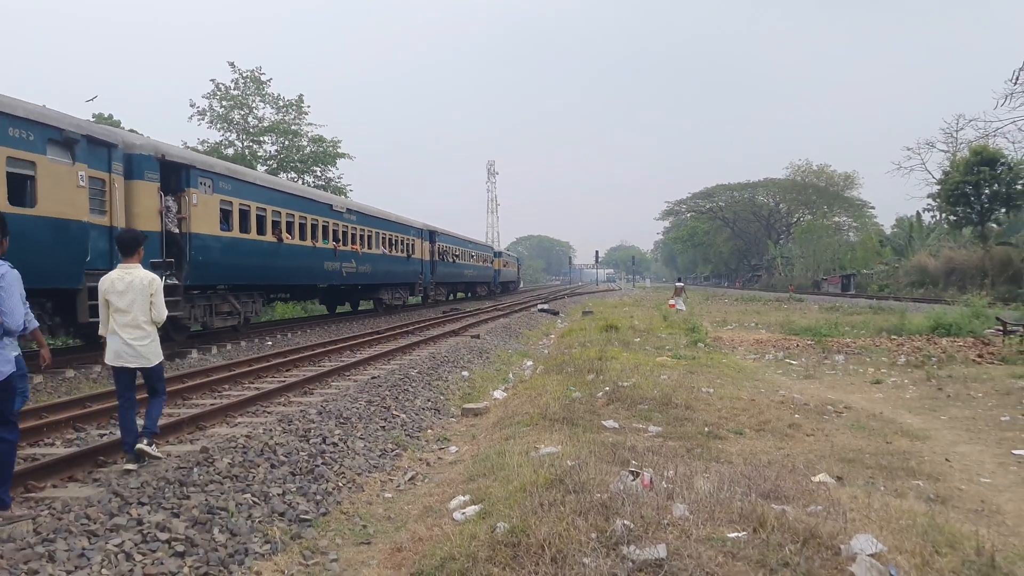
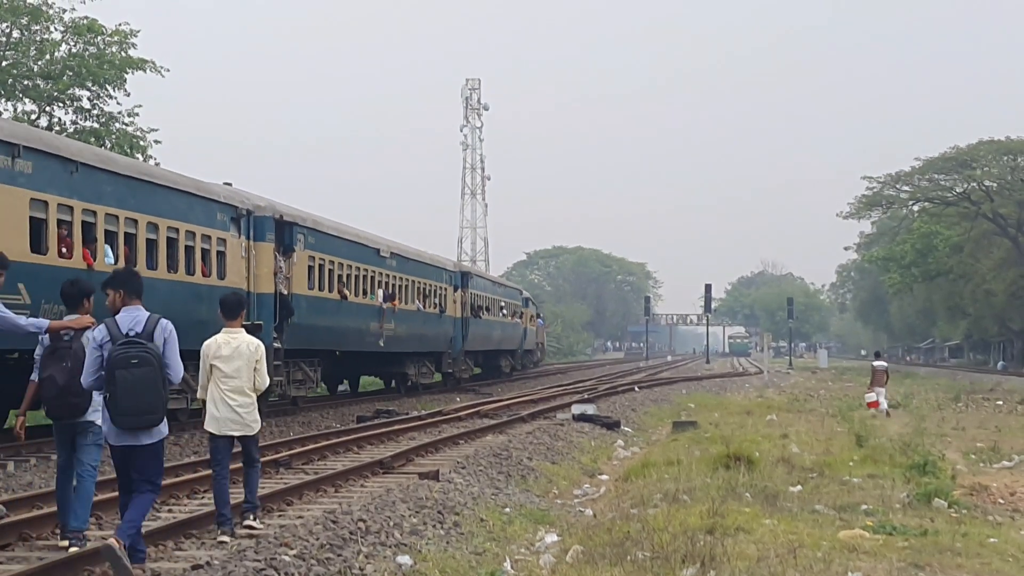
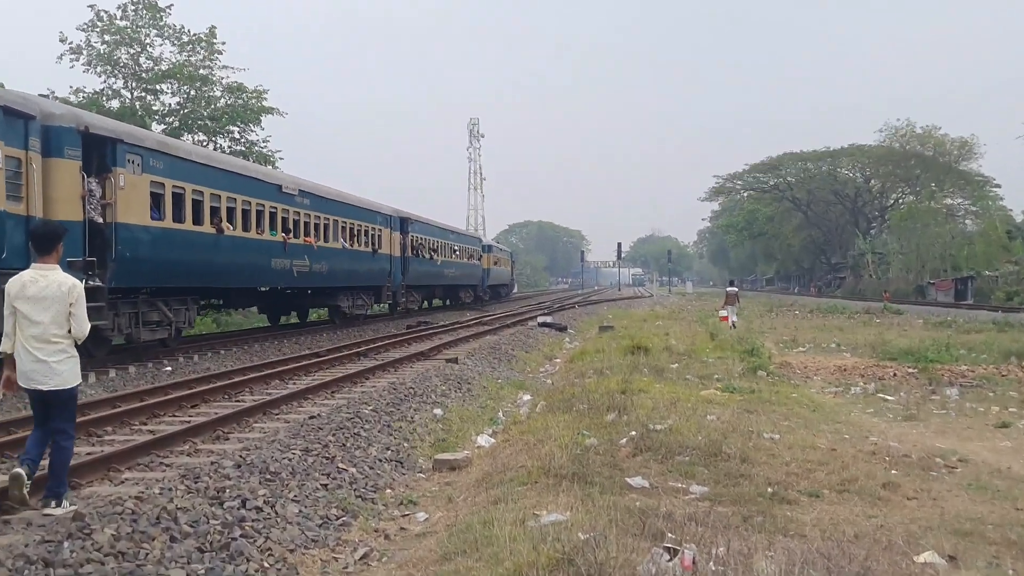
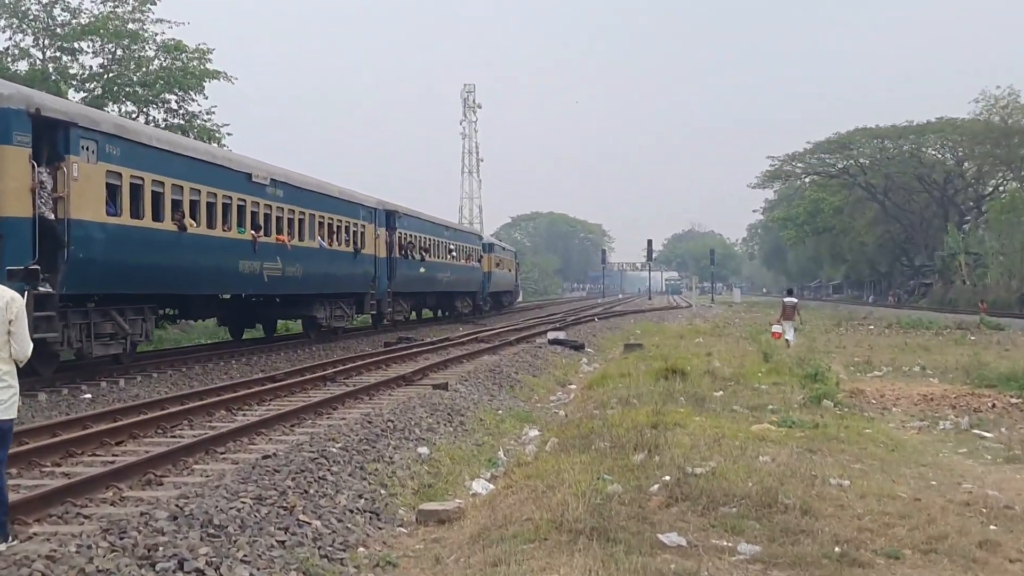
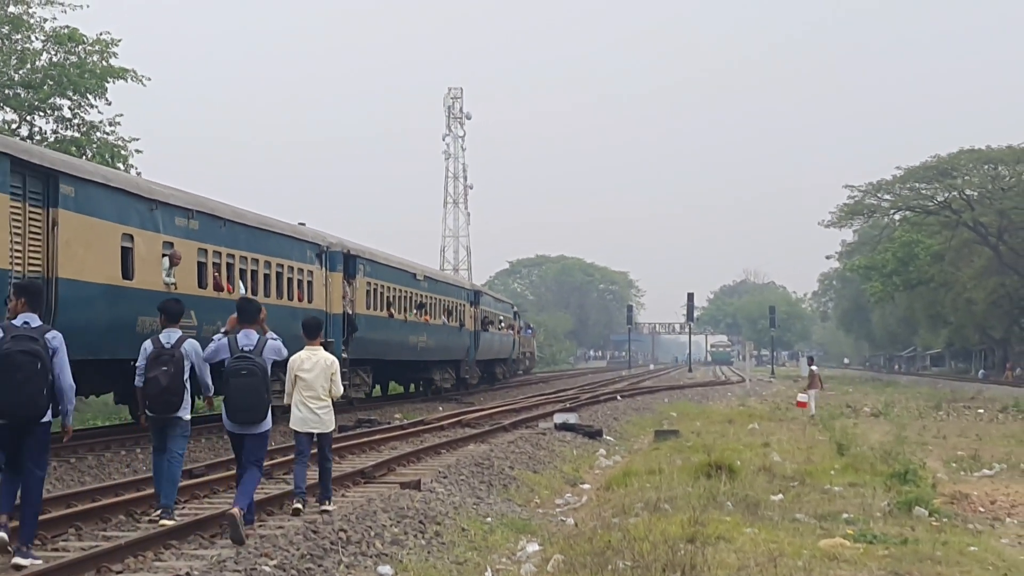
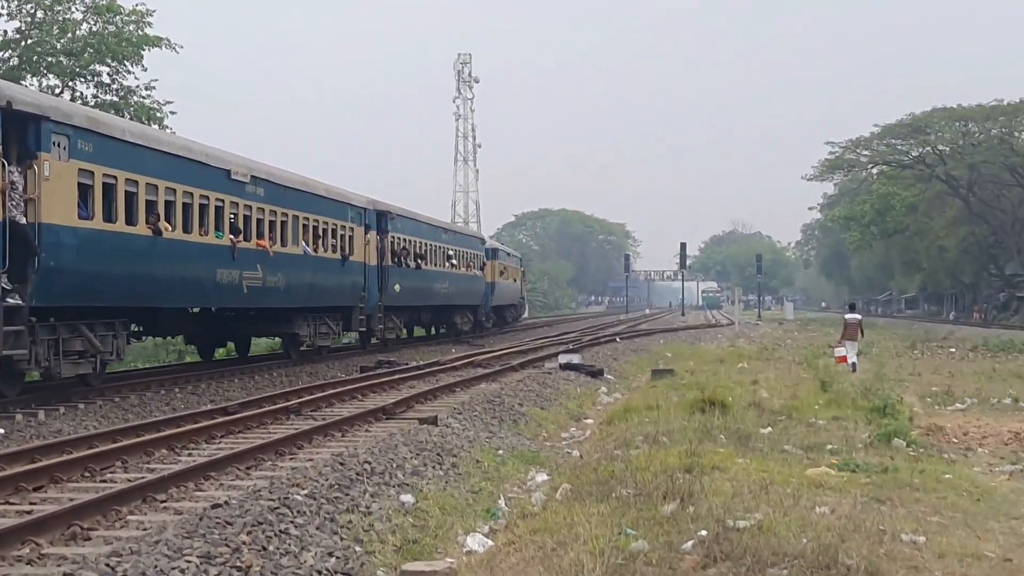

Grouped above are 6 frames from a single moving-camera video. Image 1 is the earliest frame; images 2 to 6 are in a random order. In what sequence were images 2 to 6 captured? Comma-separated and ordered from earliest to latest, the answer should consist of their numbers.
3, 4, 6, 2, 5
